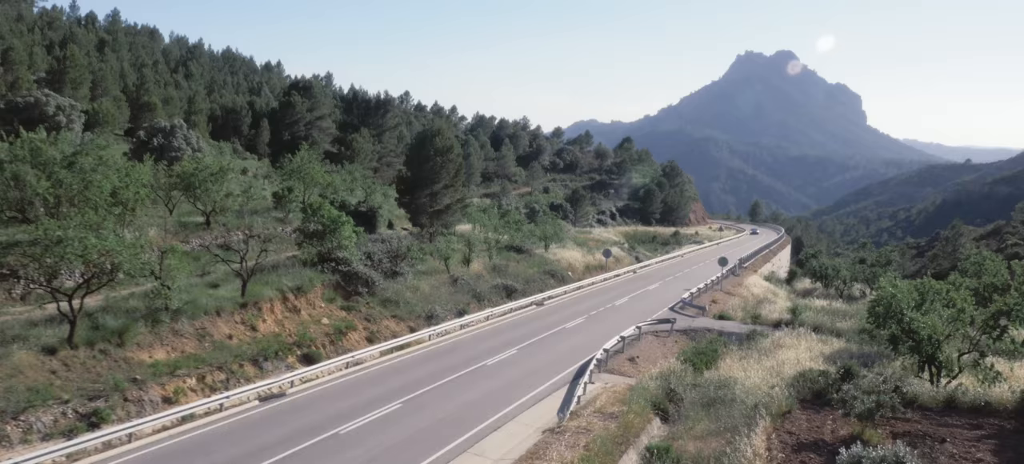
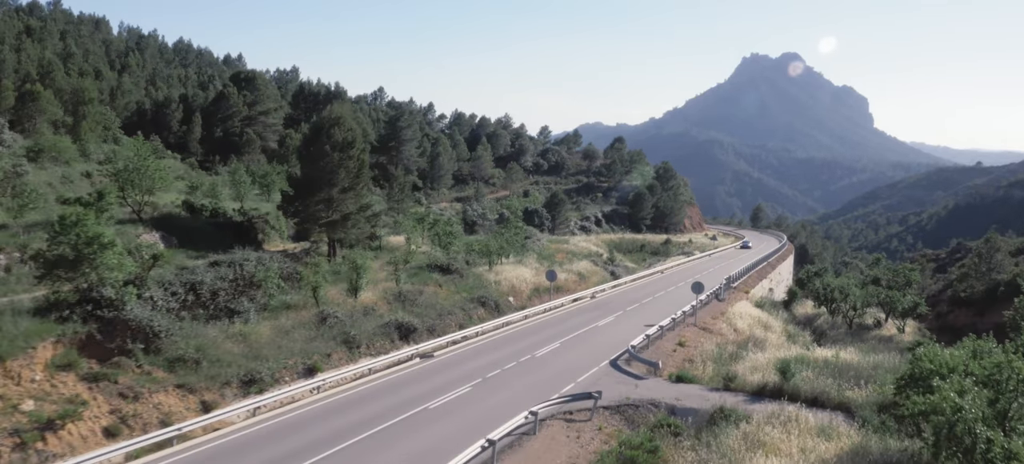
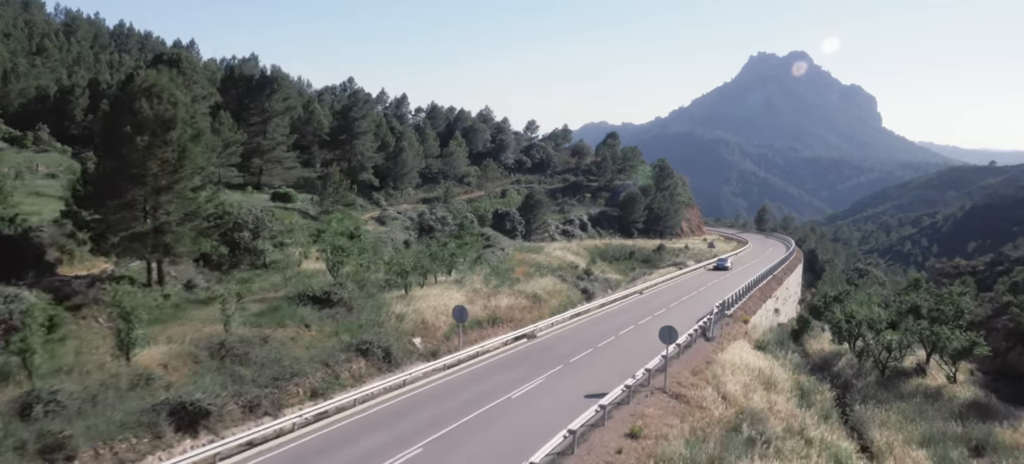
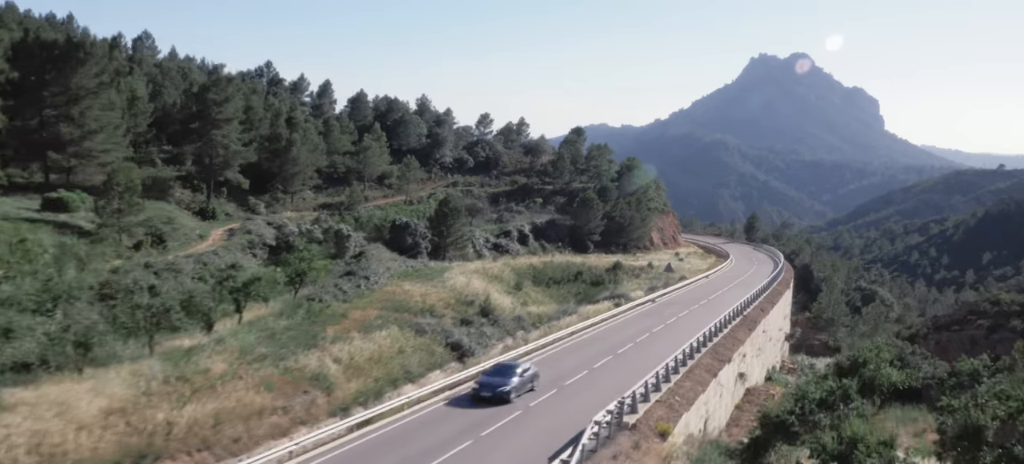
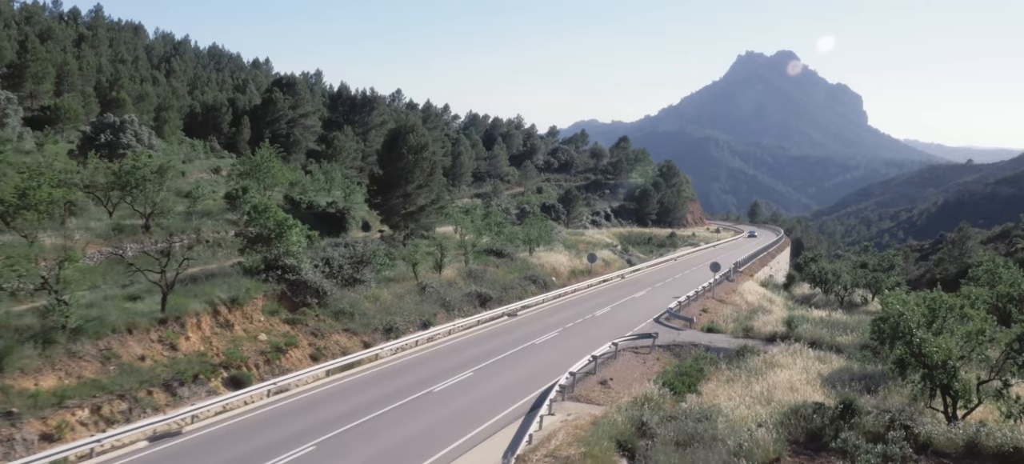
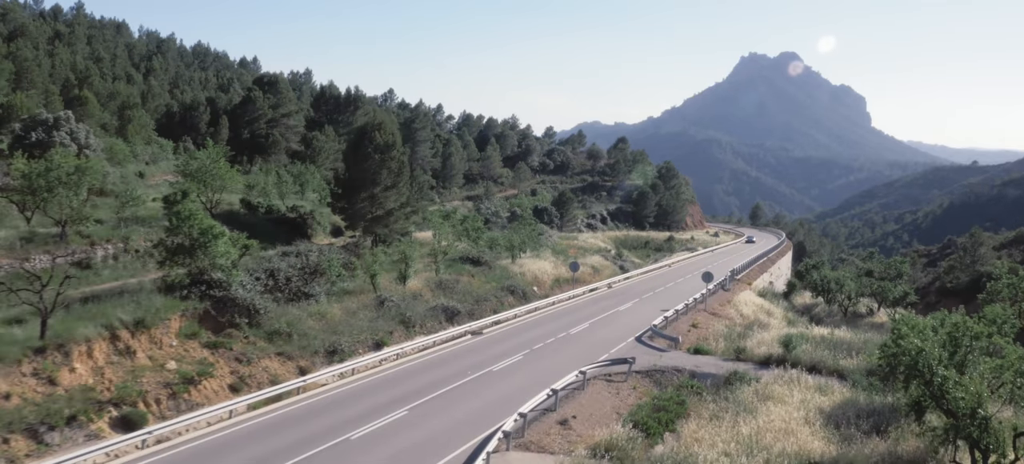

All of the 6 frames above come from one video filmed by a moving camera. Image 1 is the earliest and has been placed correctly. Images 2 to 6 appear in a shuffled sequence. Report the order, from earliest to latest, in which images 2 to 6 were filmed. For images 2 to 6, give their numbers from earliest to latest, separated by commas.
5, 6, 2, 3, 4
